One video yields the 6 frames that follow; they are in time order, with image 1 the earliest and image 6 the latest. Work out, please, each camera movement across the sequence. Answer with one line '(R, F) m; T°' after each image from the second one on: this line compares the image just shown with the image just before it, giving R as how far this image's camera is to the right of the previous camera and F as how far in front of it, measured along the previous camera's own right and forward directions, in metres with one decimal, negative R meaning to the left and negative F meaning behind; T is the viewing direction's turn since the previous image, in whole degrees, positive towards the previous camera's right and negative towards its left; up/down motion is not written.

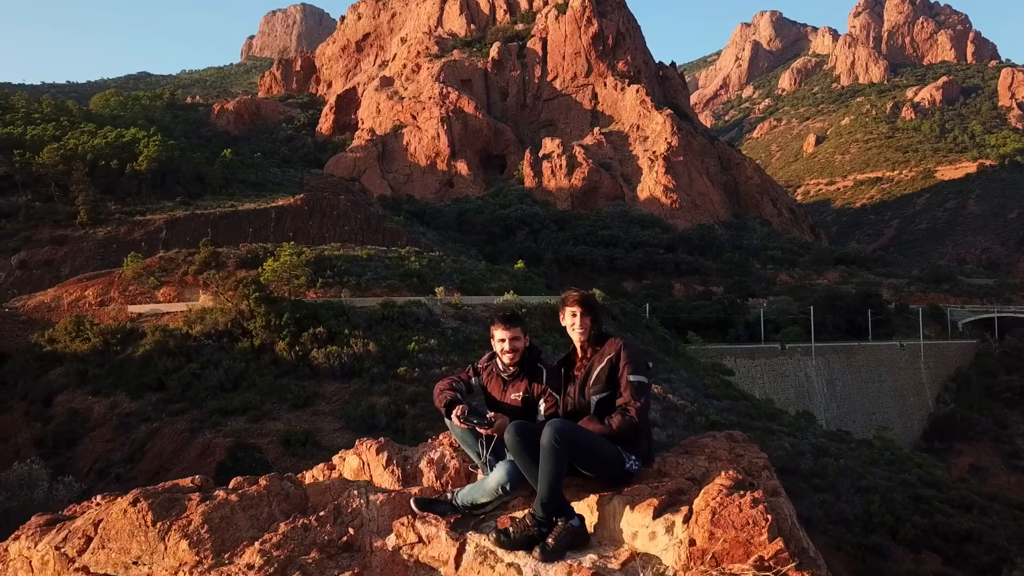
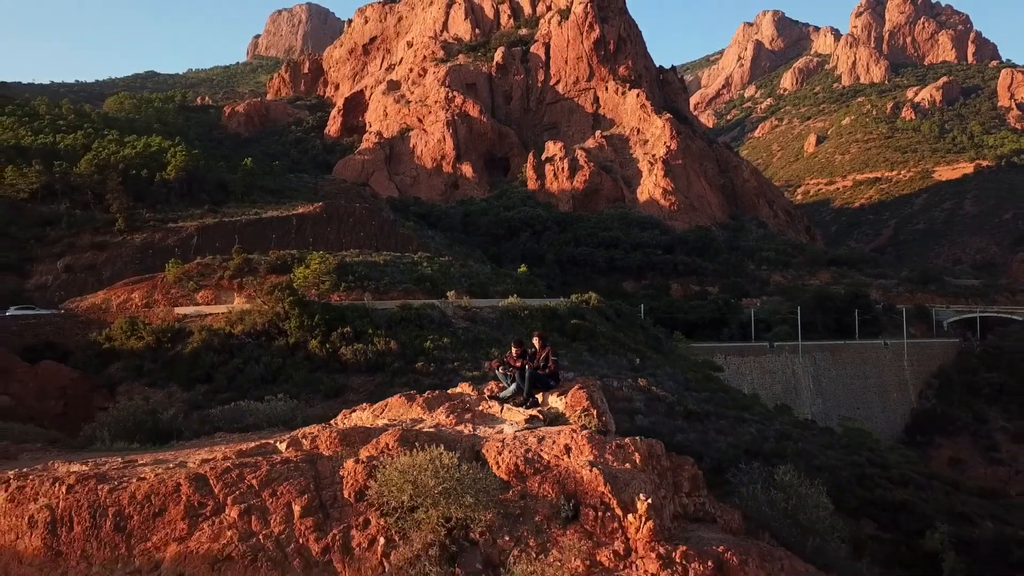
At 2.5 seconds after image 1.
(0.0, -1.8) m; 0°
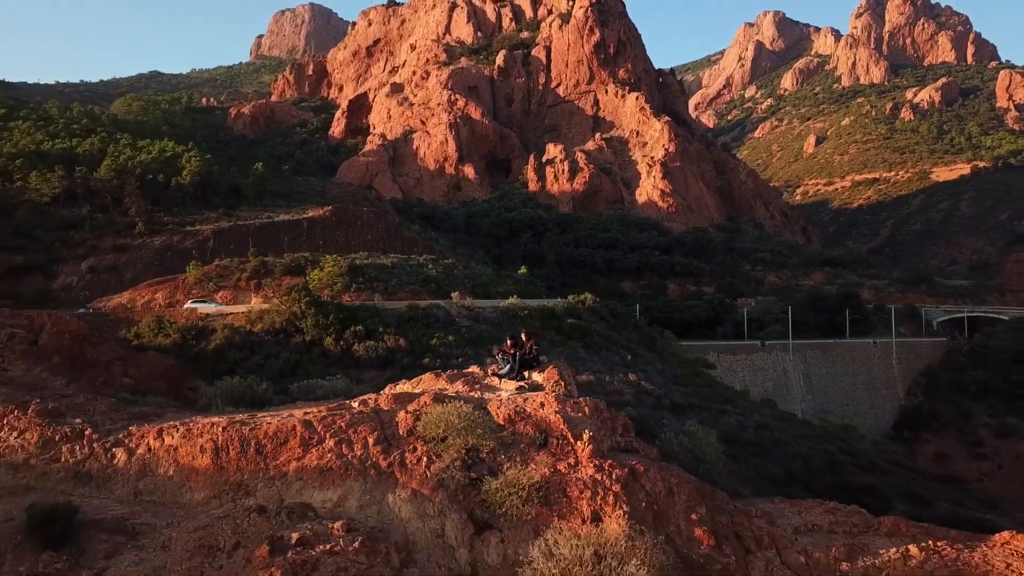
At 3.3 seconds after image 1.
(0.0, -1.2) m; 0°
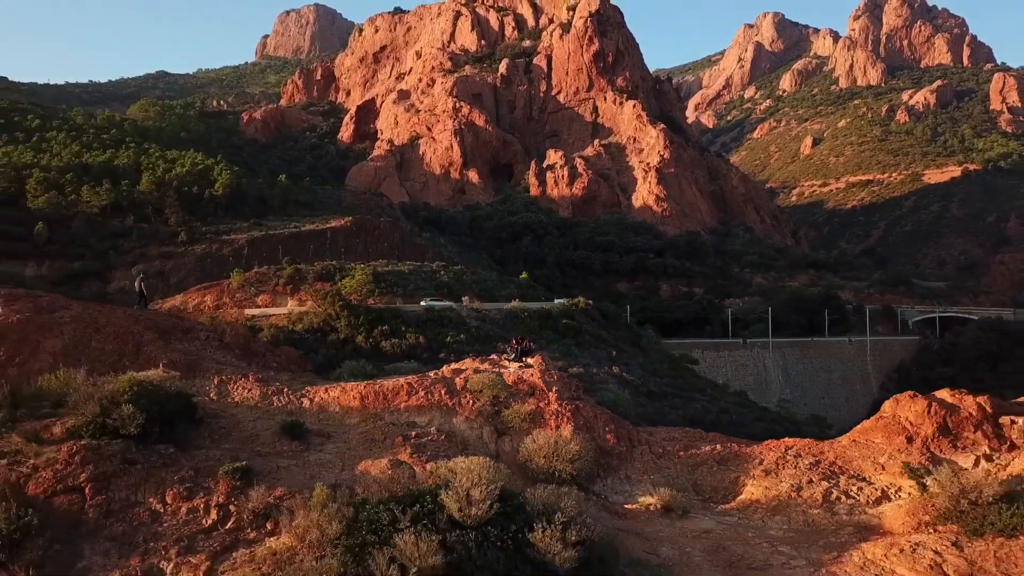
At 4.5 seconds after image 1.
(0.0, -2.9) m; 0°
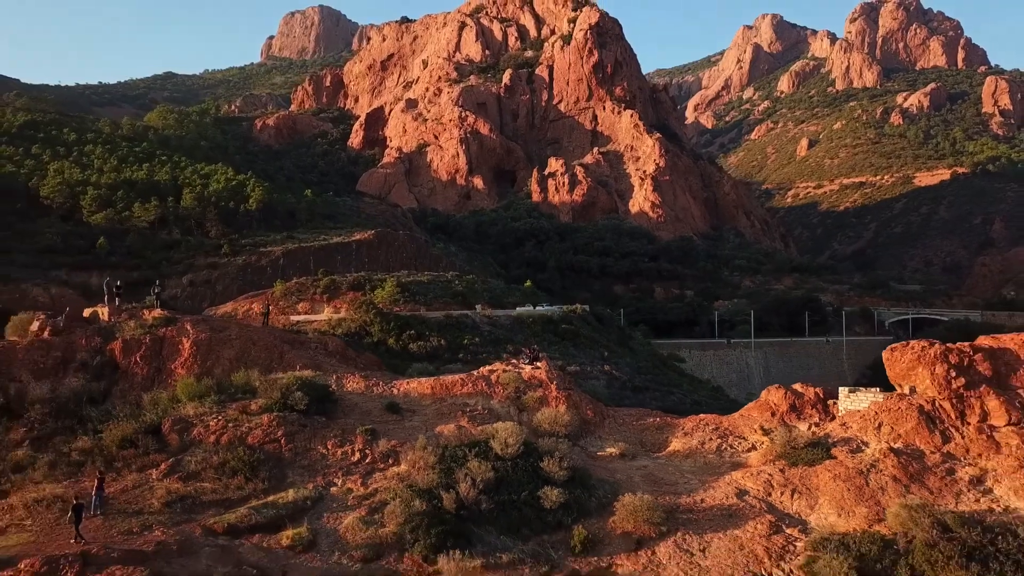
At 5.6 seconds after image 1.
(-0.2, -3.5) m; 0°
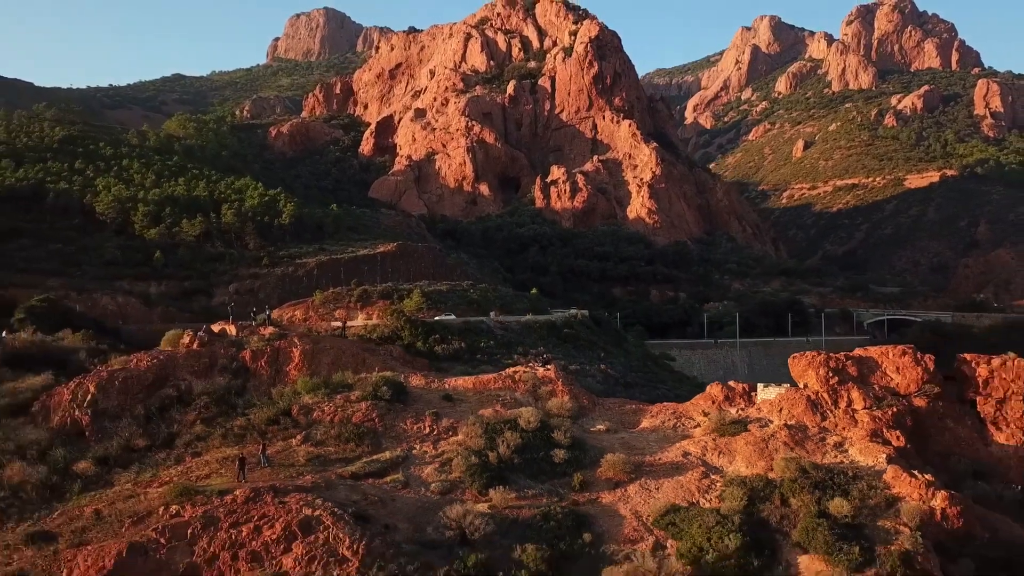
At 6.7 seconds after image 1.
(-0.3, -3.9) m; 0°
